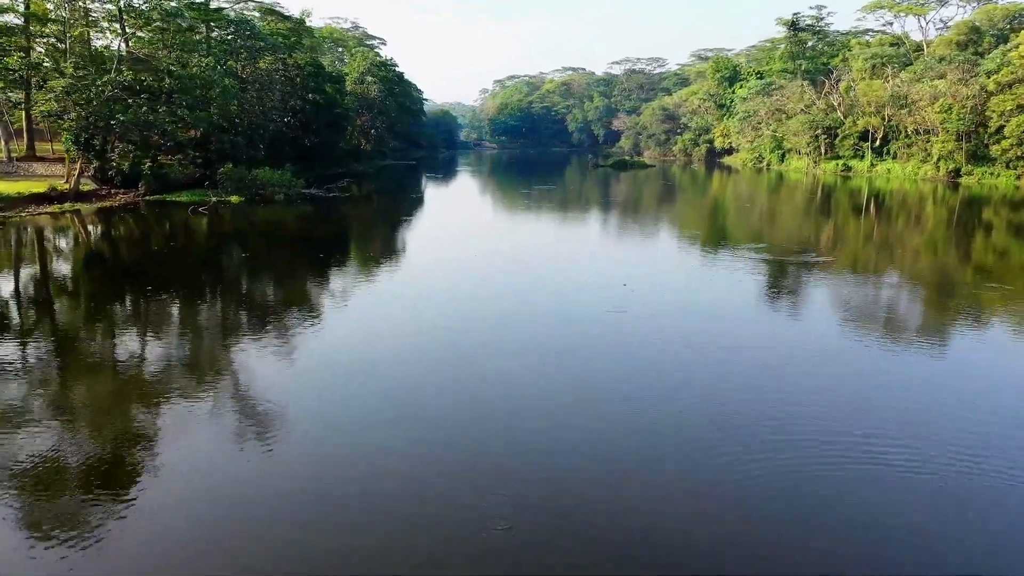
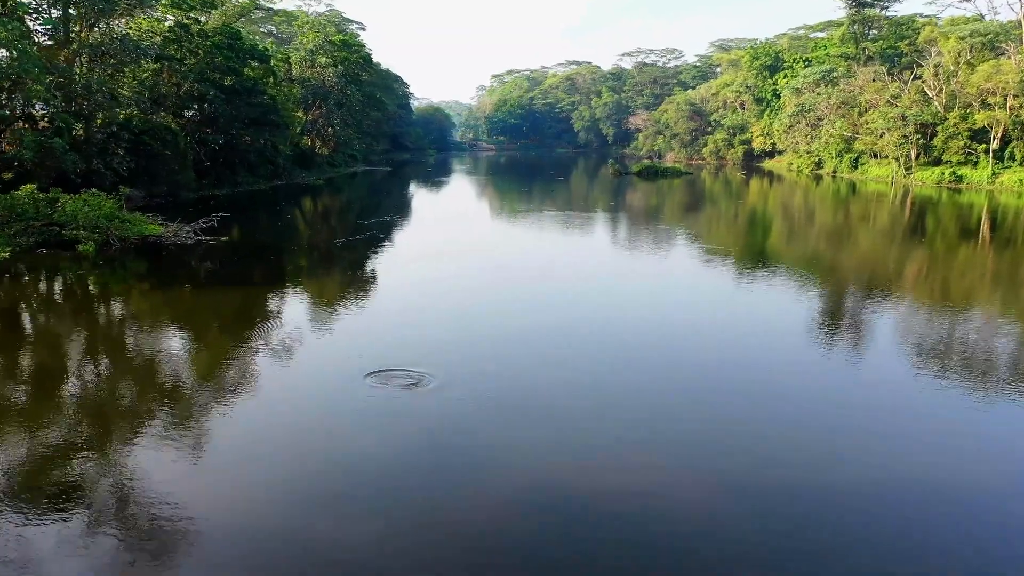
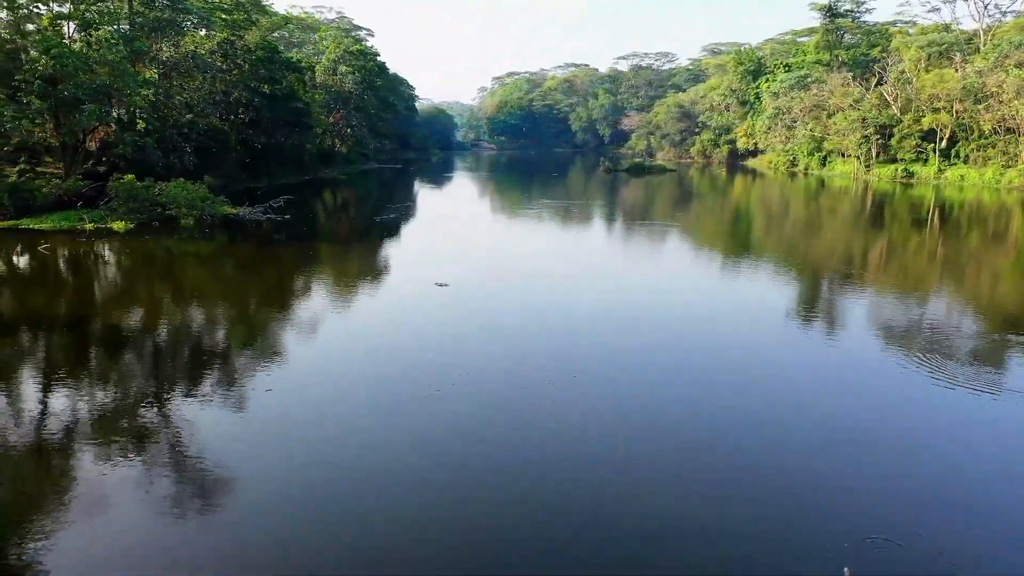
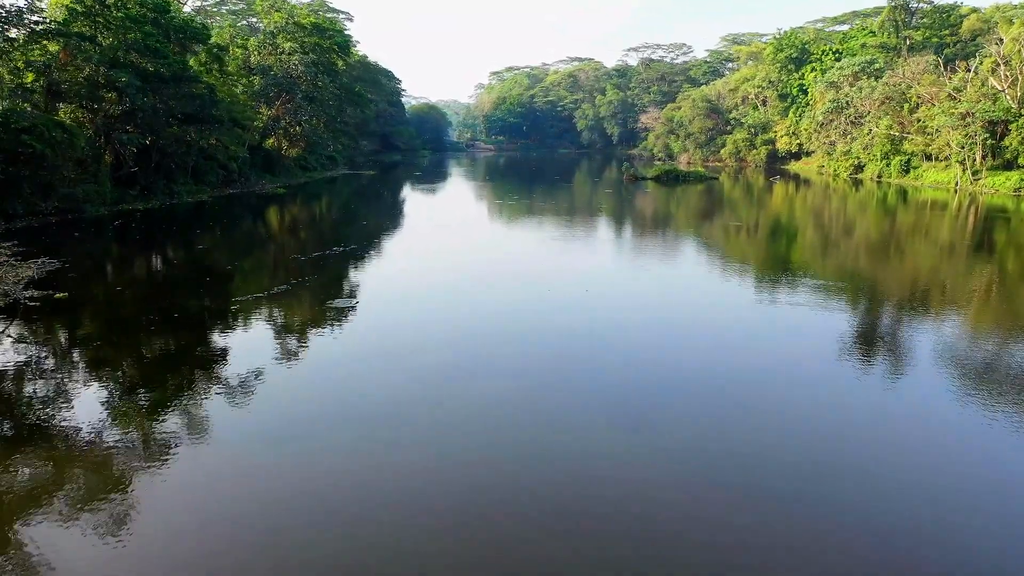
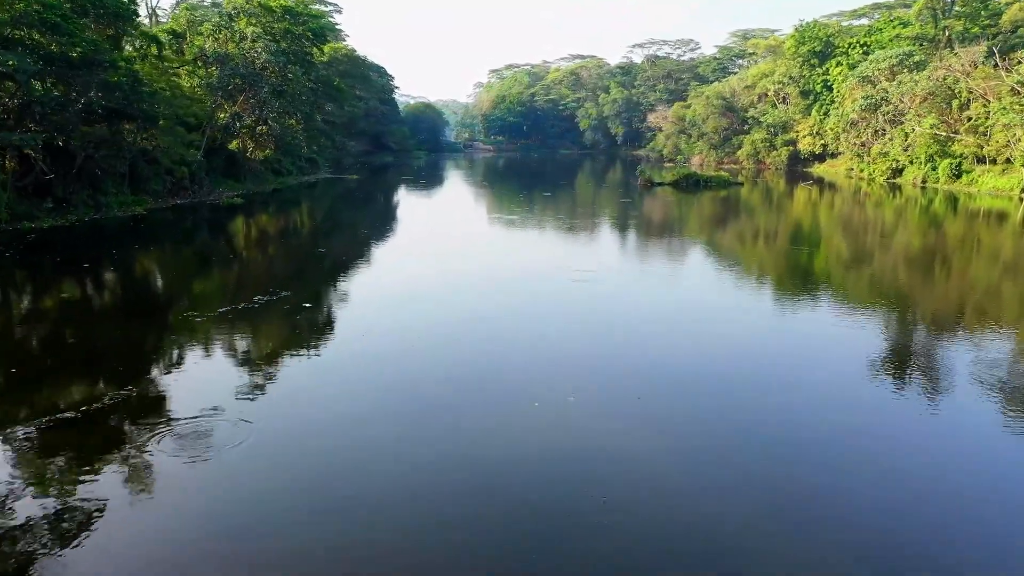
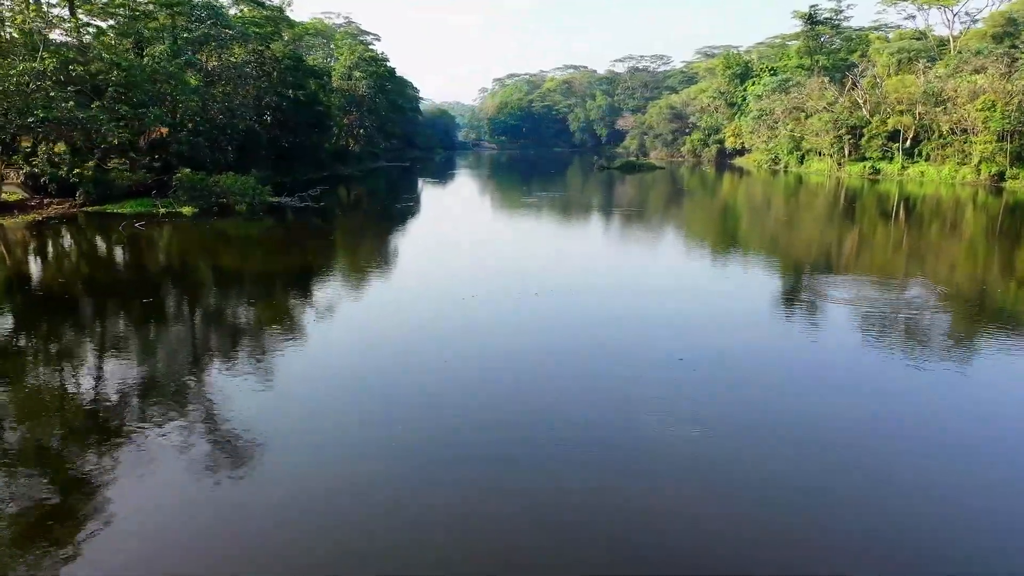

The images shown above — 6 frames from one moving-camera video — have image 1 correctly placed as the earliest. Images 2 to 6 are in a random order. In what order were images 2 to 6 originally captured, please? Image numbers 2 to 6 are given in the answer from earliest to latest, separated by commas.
6, 3, 2, 4, 5
